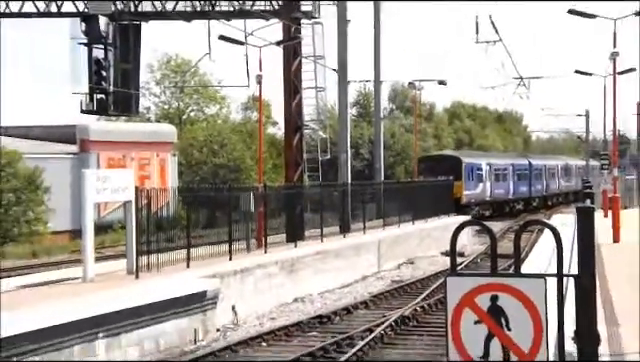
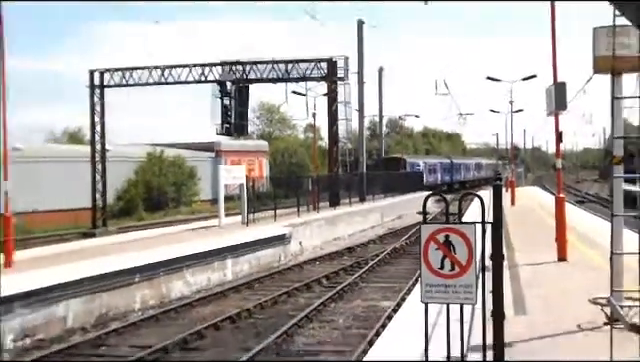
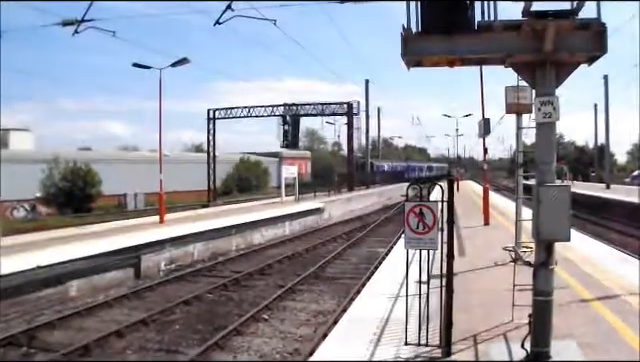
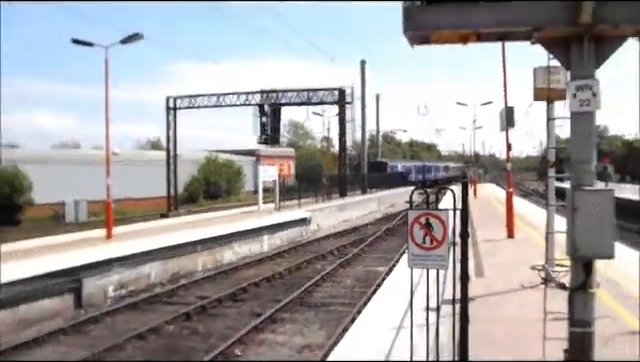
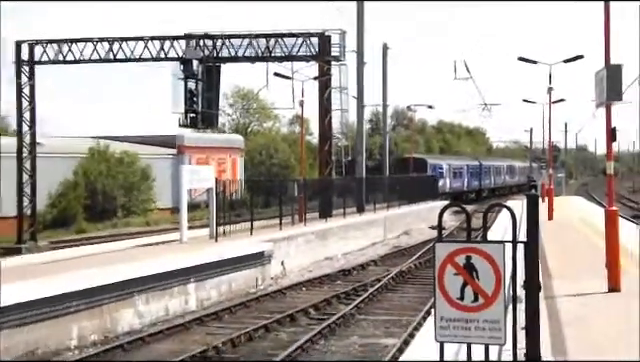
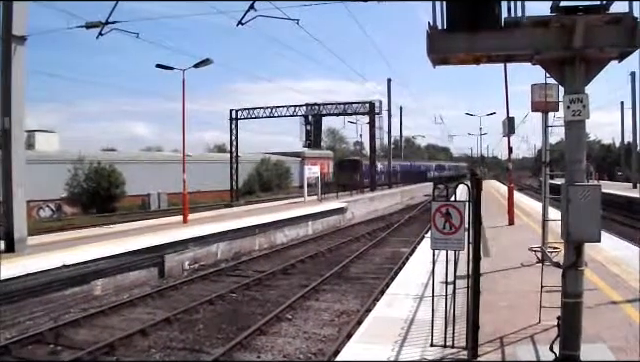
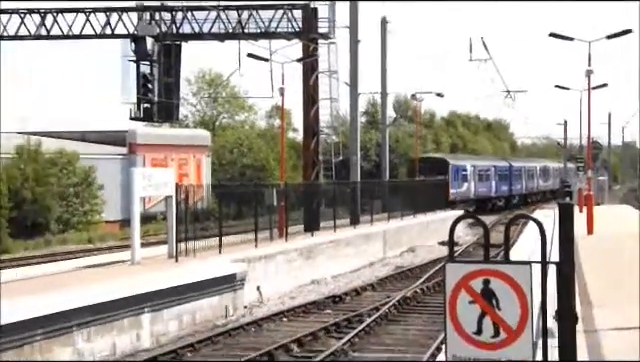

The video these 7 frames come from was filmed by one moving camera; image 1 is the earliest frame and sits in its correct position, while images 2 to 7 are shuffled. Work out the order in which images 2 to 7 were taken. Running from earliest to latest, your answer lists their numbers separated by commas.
7, 5, 2, 4, 3, 6
